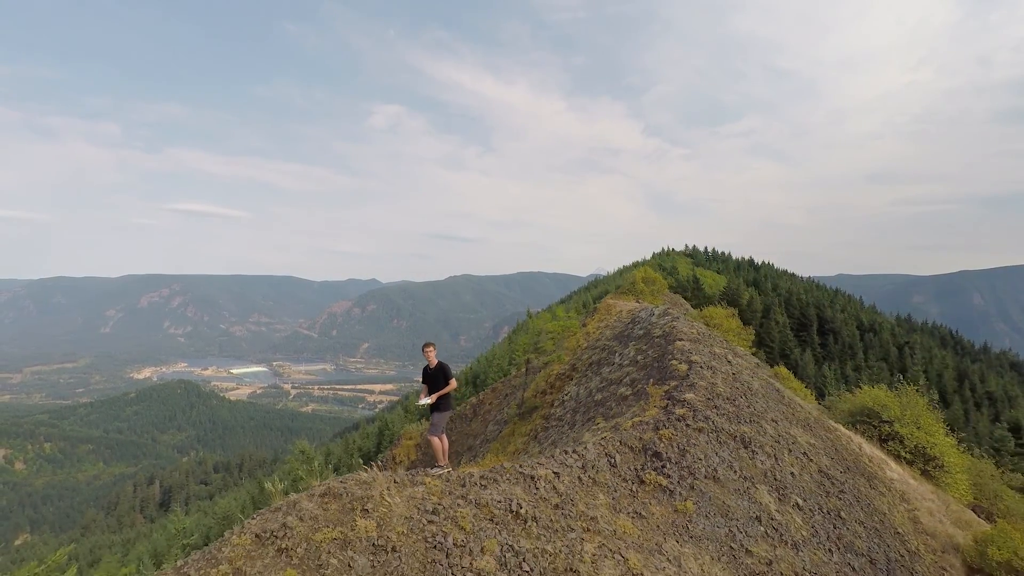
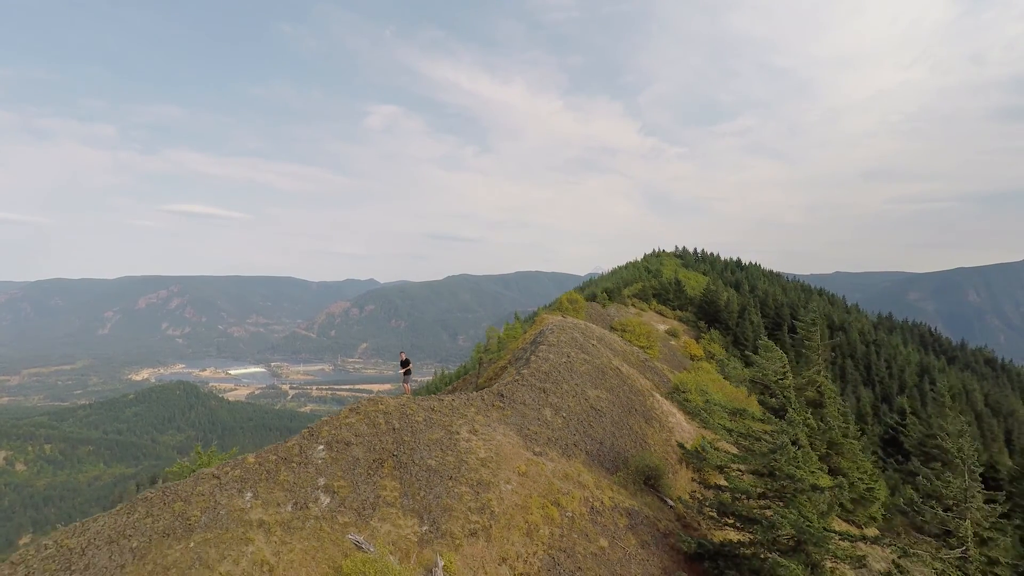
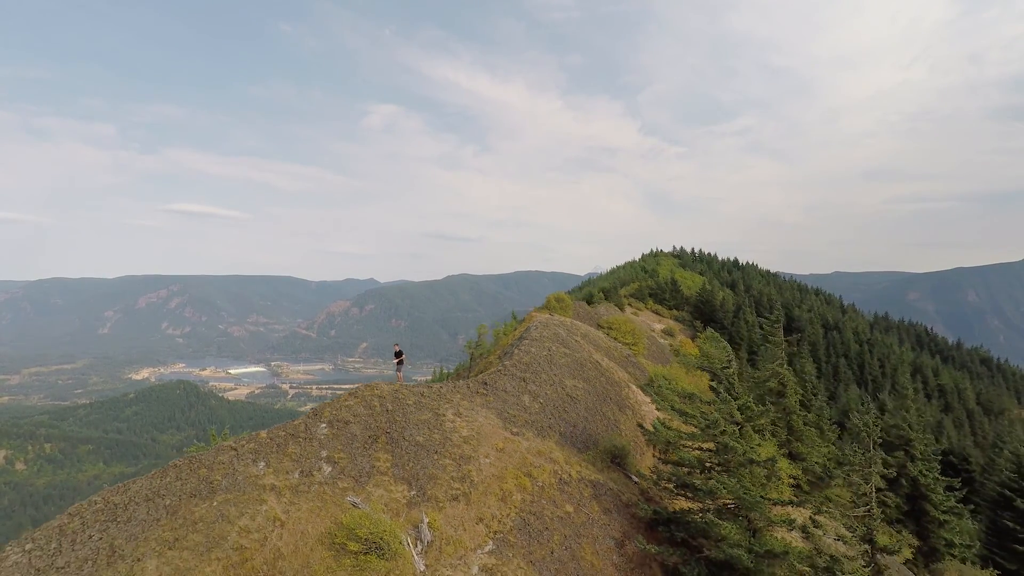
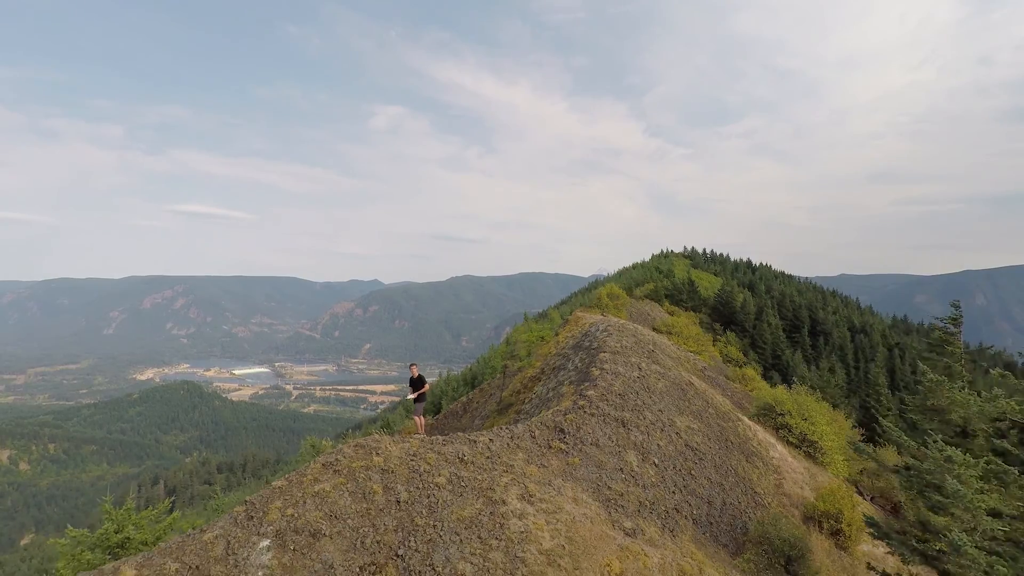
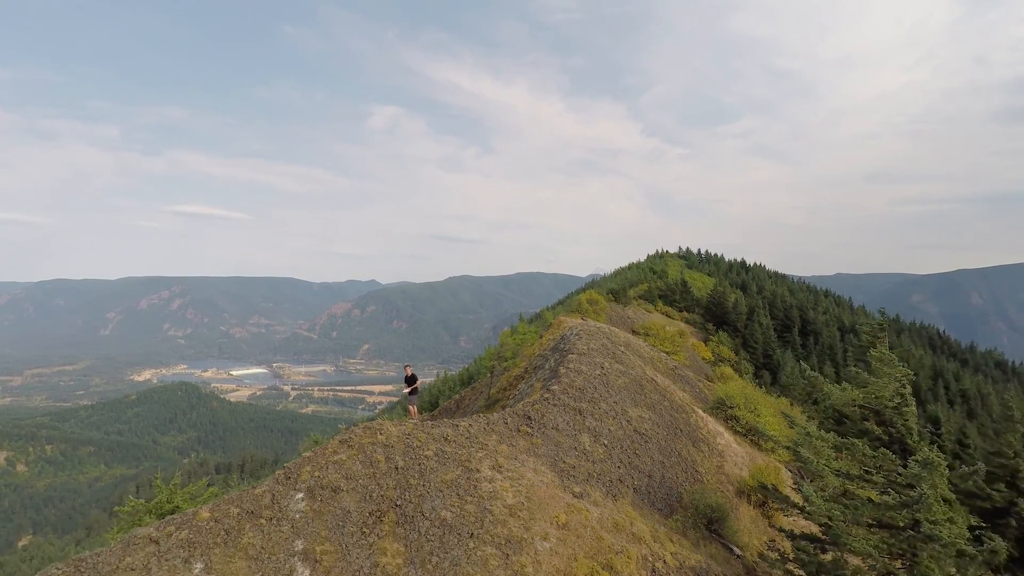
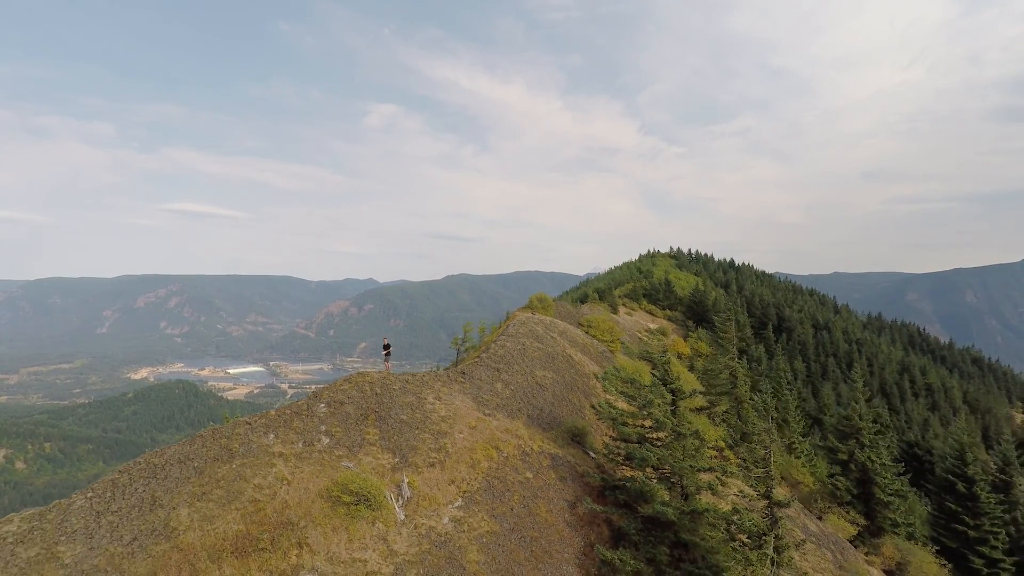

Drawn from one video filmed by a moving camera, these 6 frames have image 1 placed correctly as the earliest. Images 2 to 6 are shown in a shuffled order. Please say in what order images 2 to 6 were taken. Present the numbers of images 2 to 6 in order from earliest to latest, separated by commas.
4, 5, 2, 3, 6
